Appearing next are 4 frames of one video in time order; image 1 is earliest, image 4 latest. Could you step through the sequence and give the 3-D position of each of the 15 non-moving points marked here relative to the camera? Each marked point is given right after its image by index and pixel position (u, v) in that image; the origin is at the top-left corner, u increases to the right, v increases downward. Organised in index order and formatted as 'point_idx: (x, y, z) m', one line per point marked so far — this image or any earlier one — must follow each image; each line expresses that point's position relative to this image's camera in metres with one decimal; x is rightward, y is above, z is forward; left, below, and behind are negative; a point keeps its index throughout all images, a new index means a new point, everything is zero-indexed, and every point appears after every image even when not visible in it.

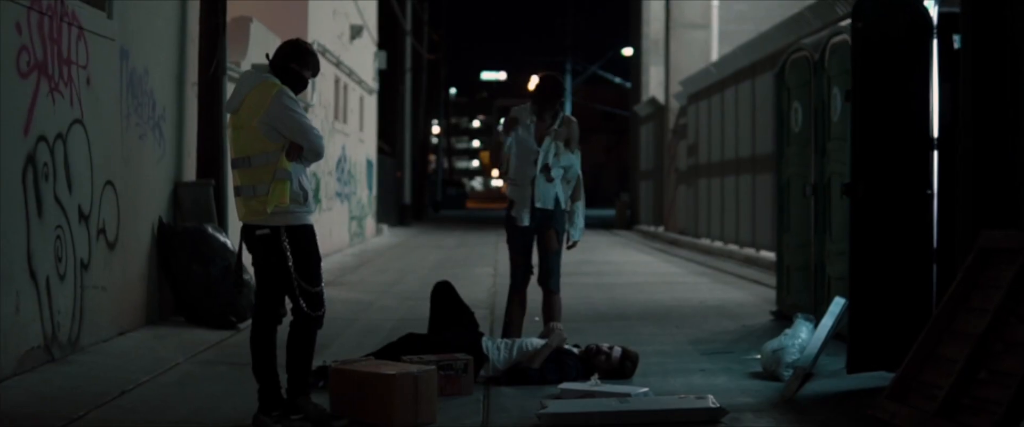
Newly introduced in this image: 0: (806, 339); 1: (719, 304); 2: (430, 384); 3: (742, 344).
0: (+1.8, -0.8, +7.0) m
1: (+2.0, -0.9, +11.2) m
2: (-0.4, -0.8, +5.5) m
3: (+1.7, -0.9, +8.3) m
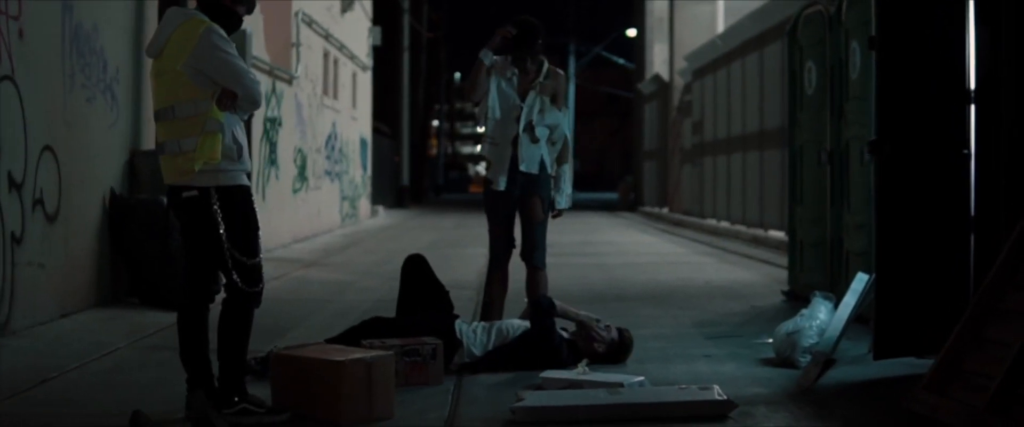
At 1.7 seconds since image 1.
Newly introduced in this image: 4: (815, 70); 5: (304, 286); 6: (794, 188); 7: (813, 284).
0: (+1.7, -0.6, +6.2) m
1: (+2.0, -0.6, +10.4) m
2: (-0.5, -0.7, +4.7) m
3: (+1.6, -0.7, +7.5) m
4: (+2.2, +1.1, +8.5) m
5: (-1.9, -0.7, +10.4) m
6: (+2.2, +0.2, +9.0) m
7: (+2.3, -0.5, +8.6) m
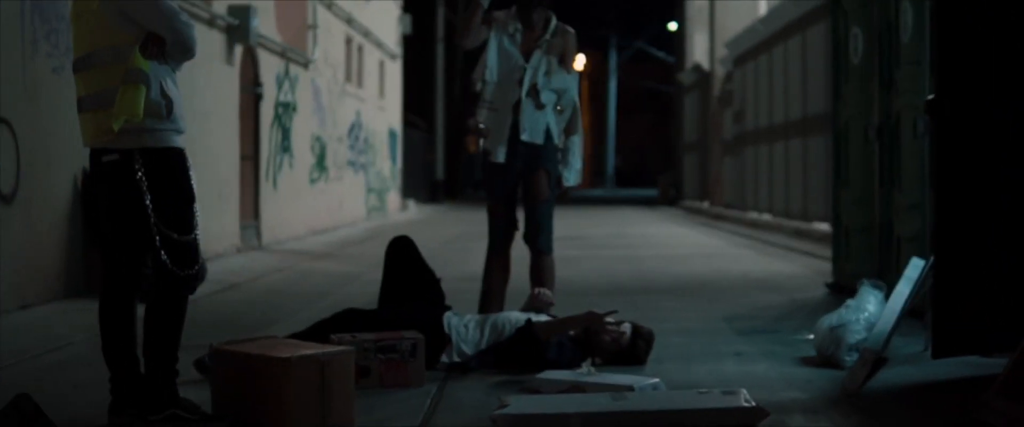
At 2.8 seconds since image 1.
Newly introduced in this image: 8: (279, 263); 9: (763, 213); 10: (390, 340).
0: (+1.7, -0.5, +5.4) m
1: (+2.1, -0.5, +9.6) m
2: (-0.6, -0.5, +4.0) m
3: (+1.6, -0.6, +6.7) m
4: (+2.3, +1.2, +7.6) m
5: (-1.7, -0.5, +9.7) m
6: (+2.3, +0.3, +8.1) m
7: (+2.3, -0.4, +7.7) m
8: (-2.2, -0.5, +10.8) m
9: (+4.2, 0.0, +19.2) m
10: (-0.5, -0.5, +4.5) m
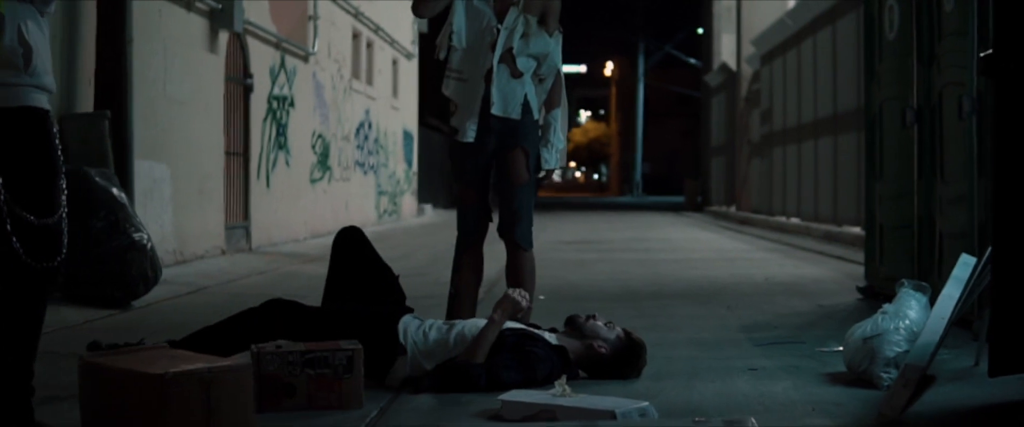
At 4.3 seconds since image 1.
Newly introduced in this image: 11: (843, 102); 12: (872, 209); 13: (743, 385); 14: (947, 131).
0: (+1.6, -0.4, +4.5) m
1: (+2.1, -0.5, +8.7) m
2: (-0.7, -0.5, +3.1) m
3: (+1.5, -0.6, +5.8) m
4: (+2.3, +1.2, +6.7) m
5: (-1.7, -0.5, +8.9) m
6: (+2.3, +0.3, +7.2) m
7: (+2.3, -0.4, +6.8) m
8: (-2.2, -0.5, +10.0) m
9: (+4.5, -0.1, +18.3) m
10: (-0.6, -0.4, +3.7) m
11: (+4.3, +1.5, +14.9) m
12: (+2.3, 0.0, +7.2) m
13: (+0.9, -0.6, +4.3) m
14: (+2.3, +0.4, +5.9) m
